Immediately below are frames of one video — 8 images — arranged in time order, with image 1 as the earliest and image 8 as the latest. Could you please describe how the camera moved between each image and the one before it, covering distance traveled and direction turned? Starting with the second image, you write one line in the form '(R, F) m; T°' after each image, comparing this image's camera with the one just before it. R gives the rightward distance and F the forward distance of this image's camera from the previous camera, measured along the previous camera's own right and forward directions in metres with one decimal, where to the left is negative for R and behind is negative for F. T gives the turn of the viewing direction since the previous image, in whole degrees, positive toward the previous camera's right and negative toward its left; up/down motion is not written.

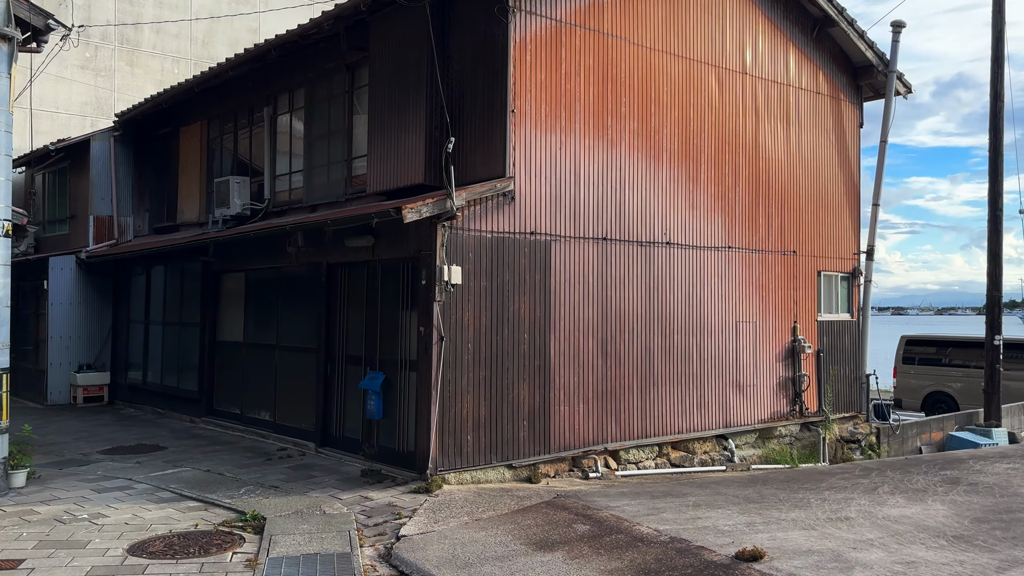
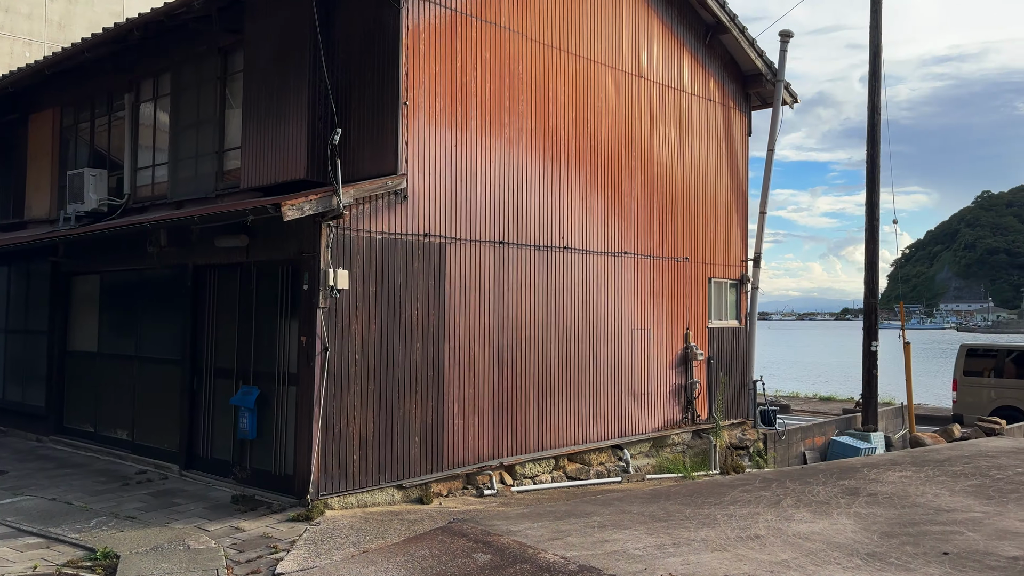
(-0.1, +0.5) m; +8°
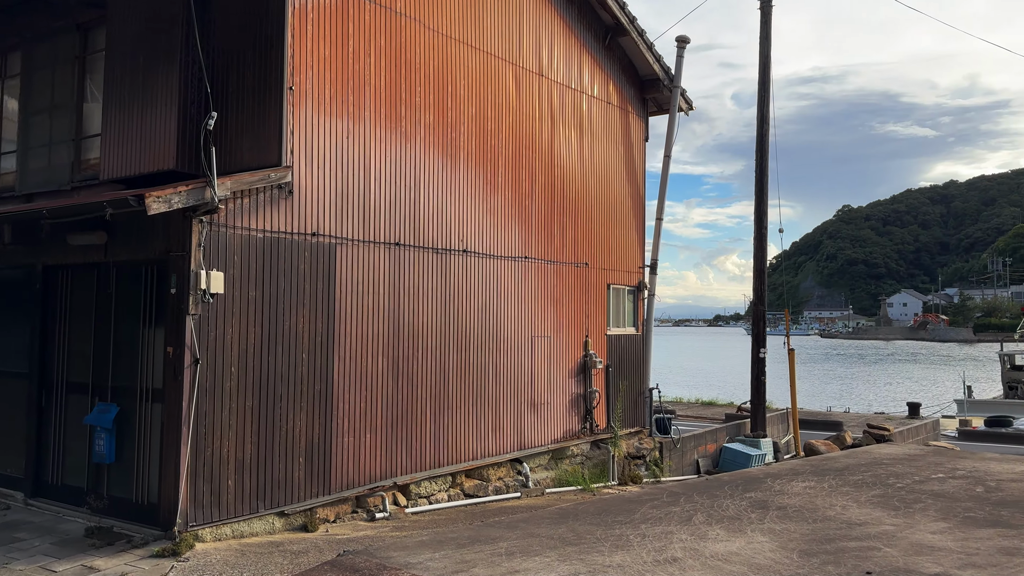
(-0.1, +0.5) m; +8°
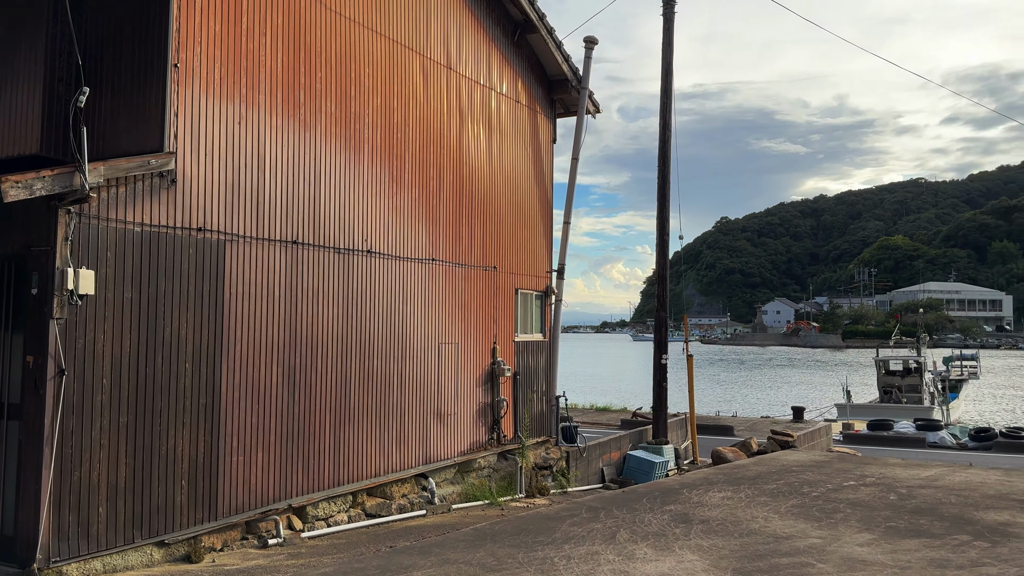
(-0.1, +0.4) m; +7°
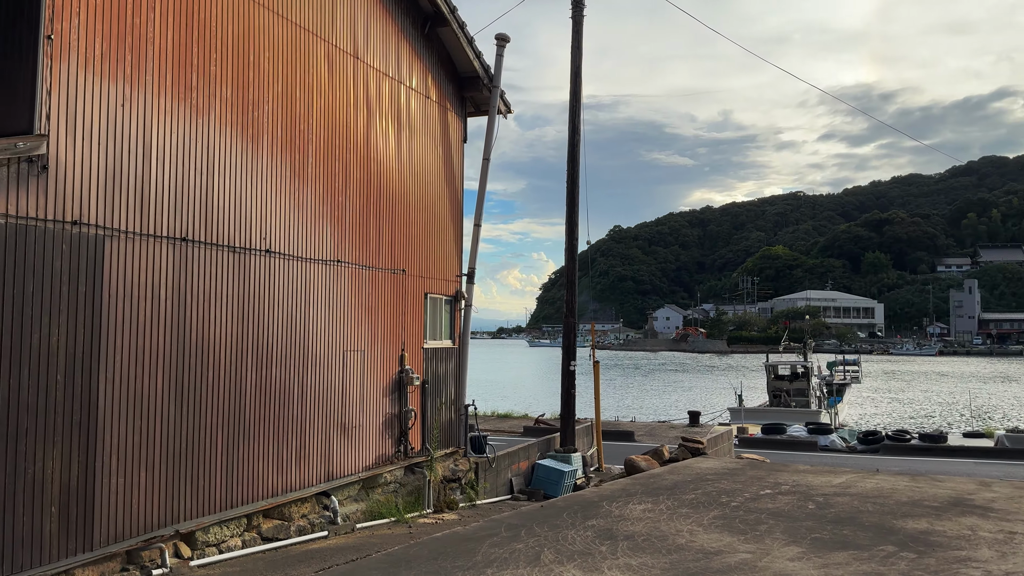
(-0.1, +0.4) m; +7°
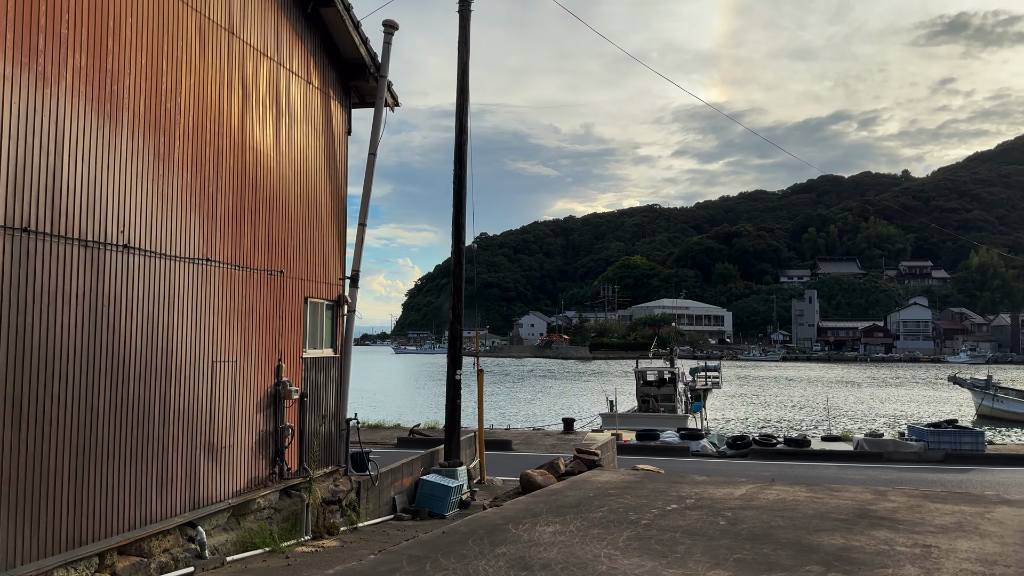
(-0.2, +0.6) m; +9°
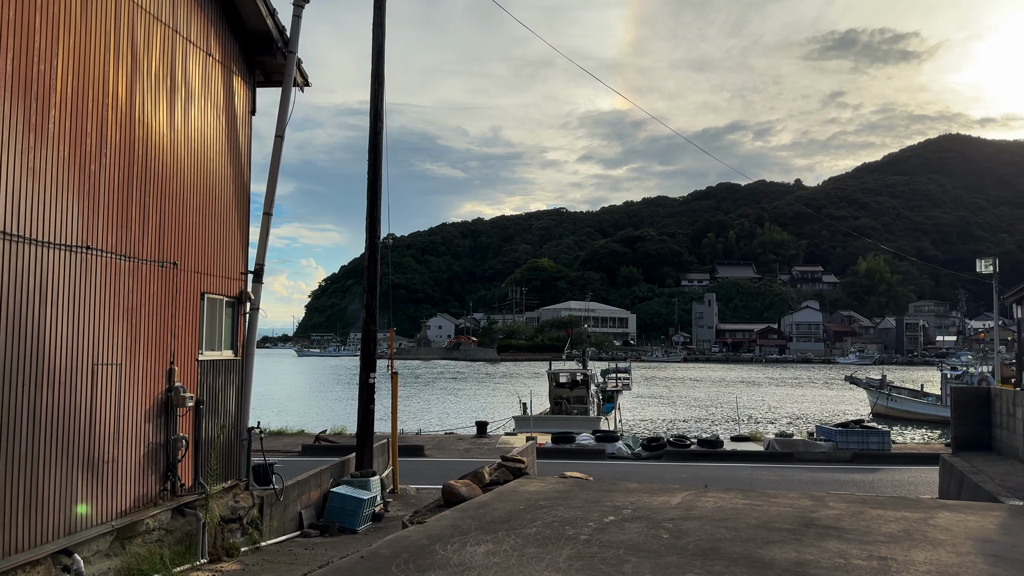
(-0.1, +0.6) m; +6°
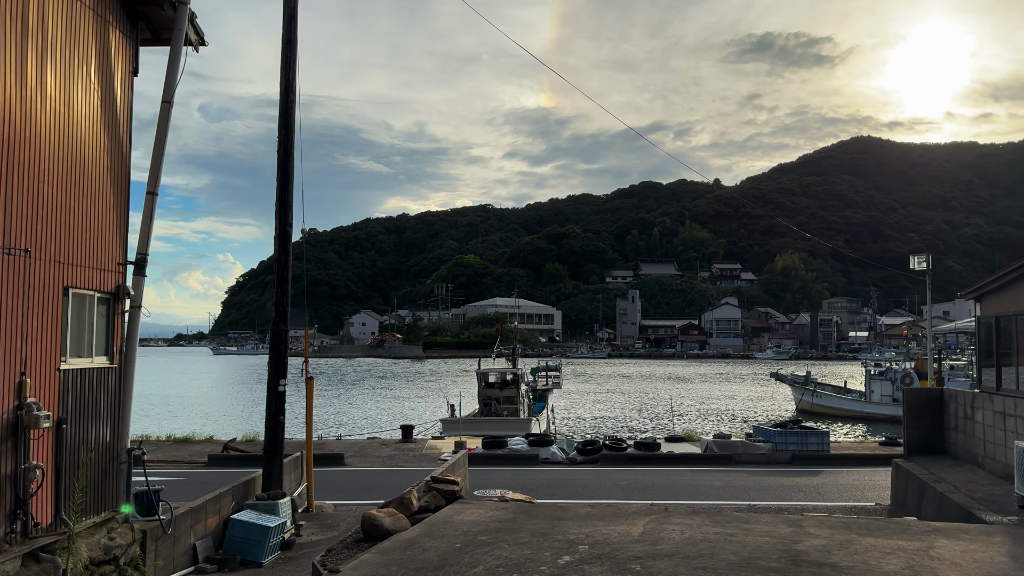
(-0.1, +1.1) m; +5°
